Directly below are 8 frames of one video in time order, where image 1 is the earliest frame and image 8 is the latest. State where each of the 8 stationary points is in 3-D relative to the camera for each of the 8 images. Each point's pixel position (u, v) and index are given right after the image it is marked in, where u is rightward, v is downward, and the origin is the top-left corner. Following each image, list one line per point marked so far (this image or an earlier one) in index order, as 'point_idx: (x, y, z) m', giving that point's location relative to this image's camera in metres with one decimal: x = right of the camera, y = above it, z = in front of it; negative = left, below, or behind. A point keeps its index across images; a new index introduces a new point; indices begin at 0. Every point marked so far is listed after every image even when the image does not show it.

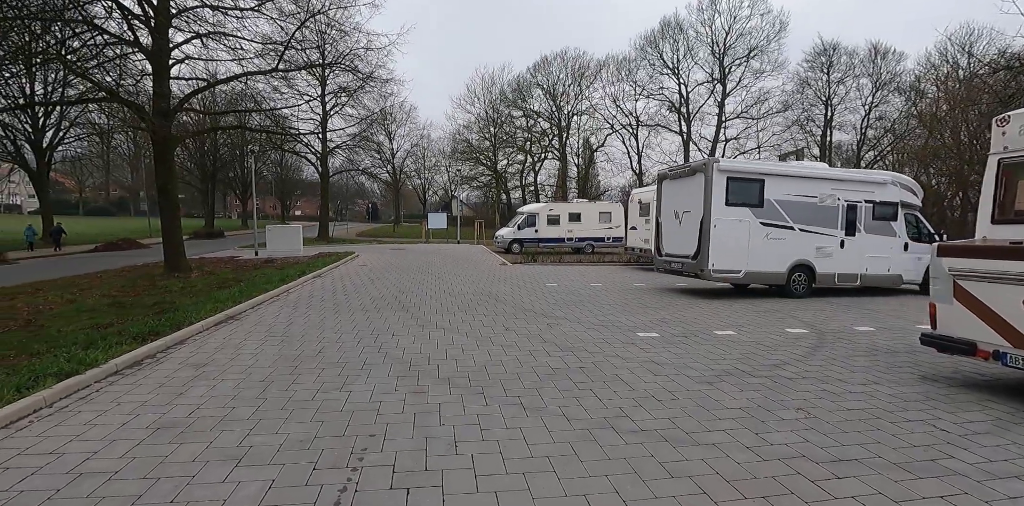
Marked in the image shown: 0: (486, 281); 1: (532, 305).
0: (-0.6, -0.7, +13.2) m
1: (+0.4, -1.0, +9.4) m
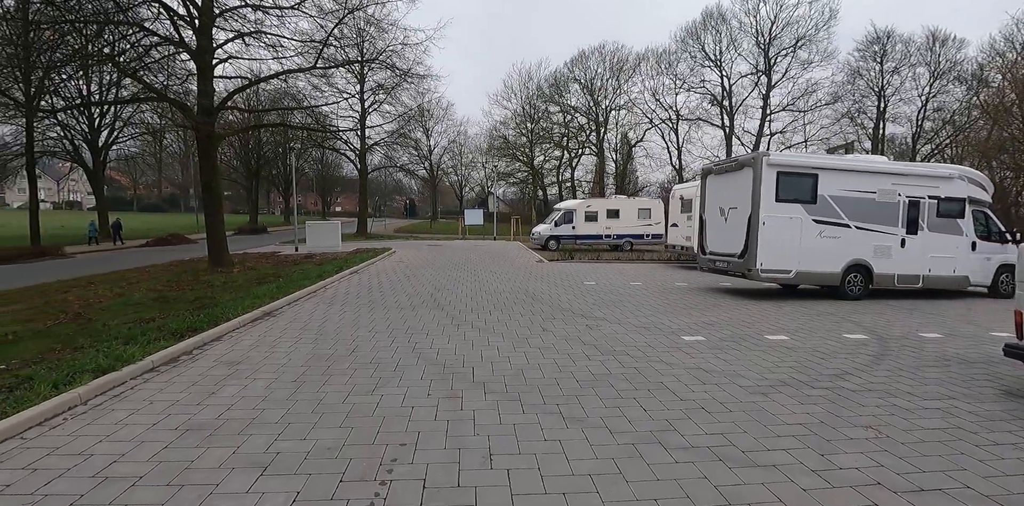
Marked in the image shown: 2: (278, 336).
0: (+0.3, -0.6, +12.9) m
1: (+1.1, -1.0, +9.1) m
2: (-3.0, -1.1, +6.5) m
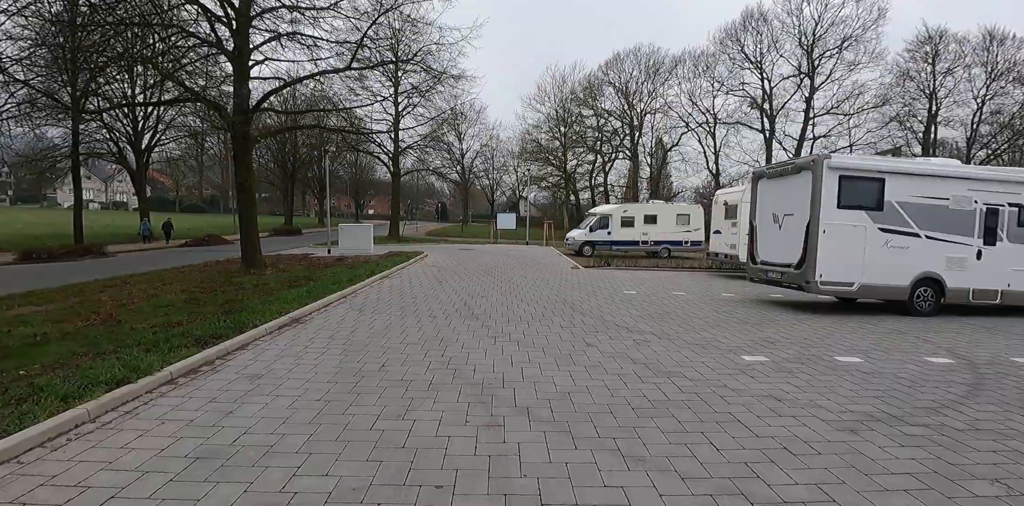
0: (+1.2, -0.8, +12.4) m
1: (+1.7, -1.1, +8.5) m
2: (-2.5, -1.1, +6.2) m
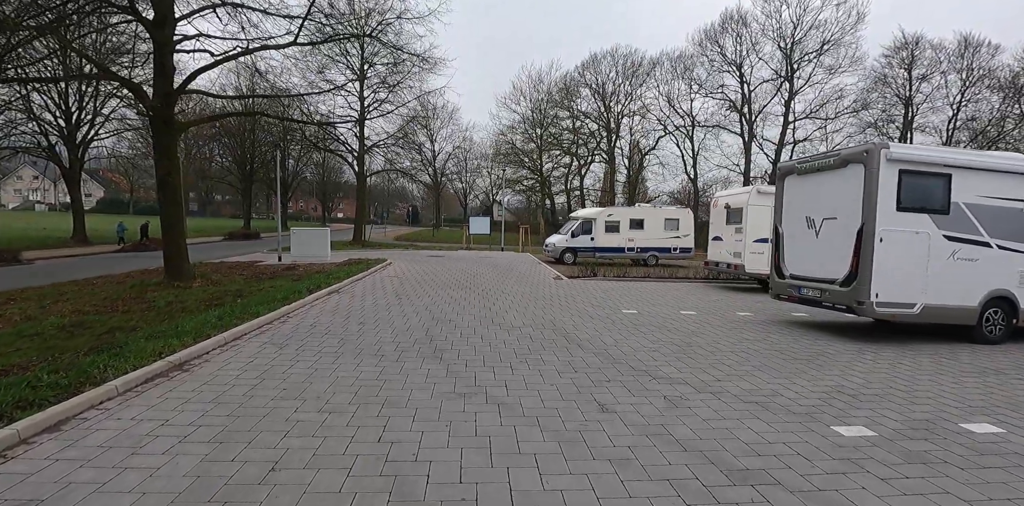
0: (+0.7, -1.0, +10.3) m
1: (+1.5, -1.3, +6.4) m
2: (-2.7, -1.3, +3.9) m
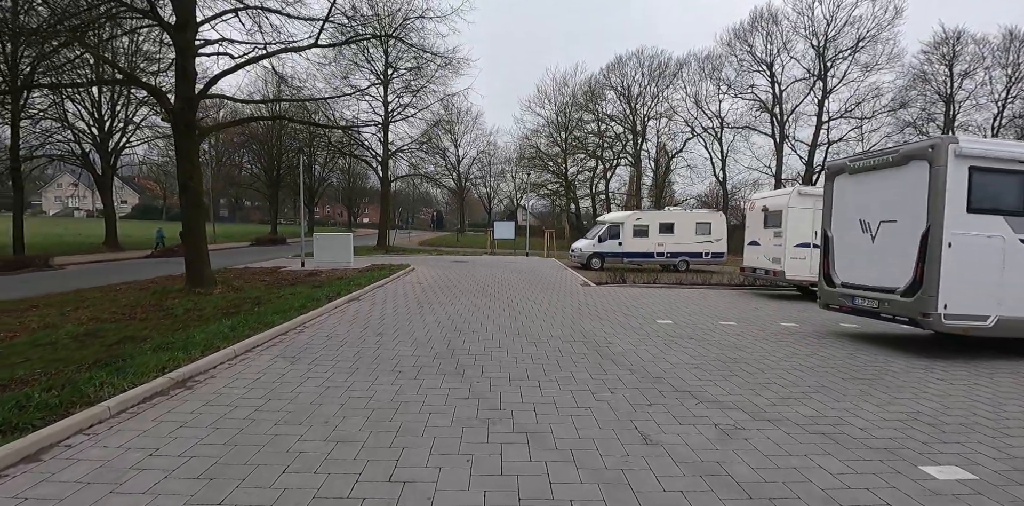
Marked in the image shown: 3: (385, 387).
0: (+1.2, -1.1, +9.7) m
1: (+1.8, -1.4, +5.8) m
2: (-2.4, -1.3, +3.5) m
3: (-1.2, -1.3, +4.9) m
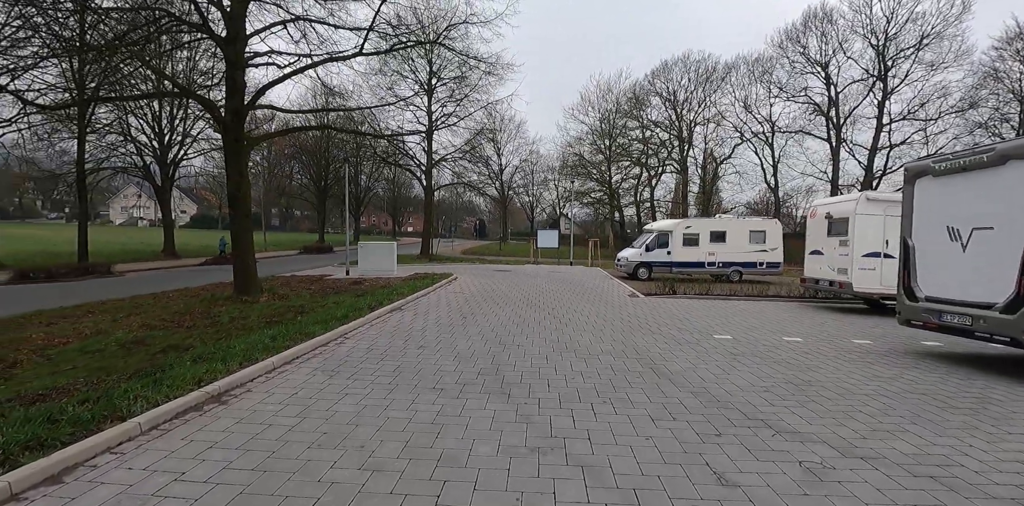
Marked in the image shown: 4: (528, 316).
0: (+2.1, -1.3, +9.2) m
1: (+2.3, -1.5, +5.2) m
2: (-2.1, -1.4, +3.3) m
3: (-0.8, -1.4, +4.5) m
4: (+0.3, -1.2, +9.8) m
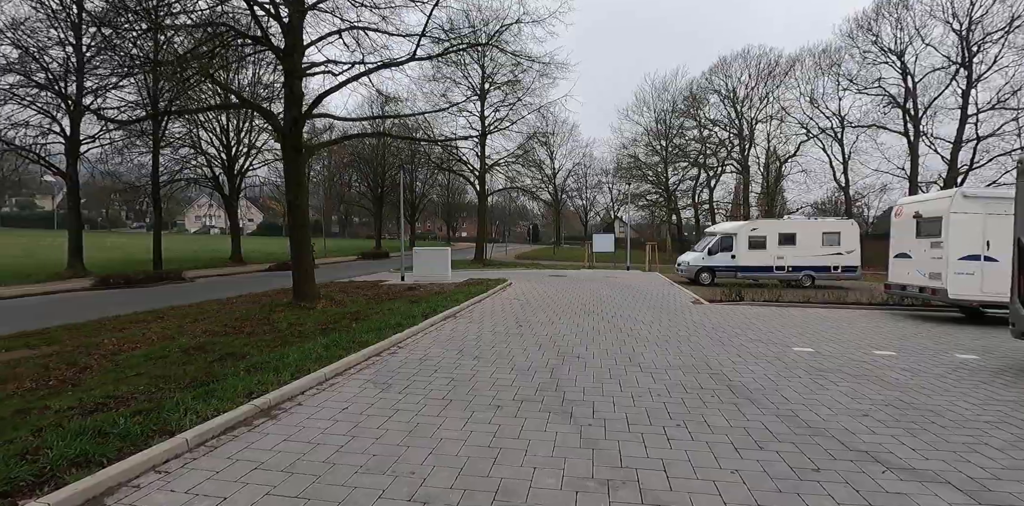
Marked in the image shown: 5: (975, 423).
0: (+3.0, -1.4, +8.5) m
1: (+2.9, -1.5, +4.6) m
2: (-1.7, -1.5, +3.0) m
3: (-0.3, -1.4, +4.2) m
4: (+1.3, -1.3, +9.3) m
5: (+4.5, -1.6, +4.9) m
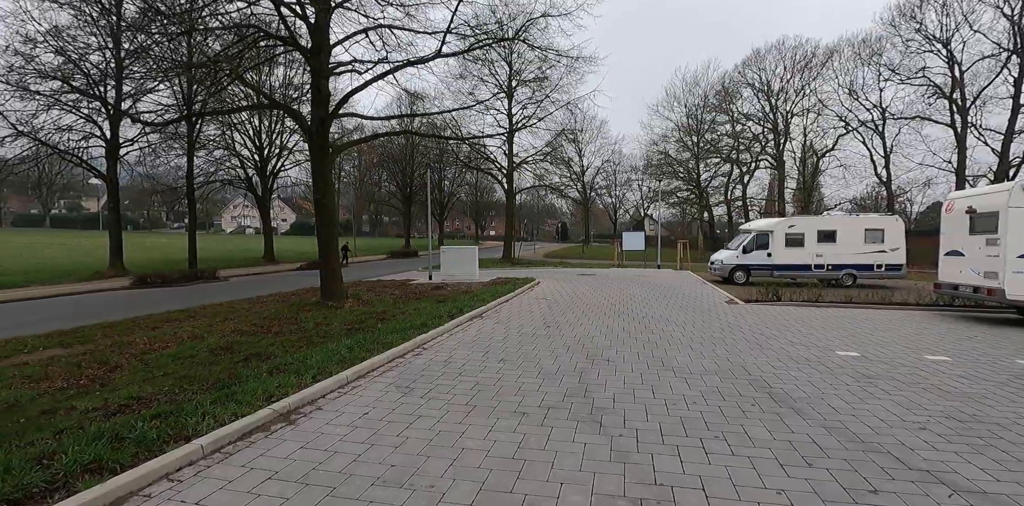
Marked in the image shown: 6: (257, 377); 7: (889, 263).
0: (+3.5, -1.4, +8.1) m
1: (+3.1, -1.5, +4.2) m
2: (-1.6, -1.5, +2.9) m
3: (-0.1, -1.4, +3.9) m
4: (+1.8, -1.3, +9.0) m
5: (+4.8, -1.6, +4.5) m
6: (-2.7, -1.3, +5.3) m
7: (+13.1, -0.4, +17.5) m
